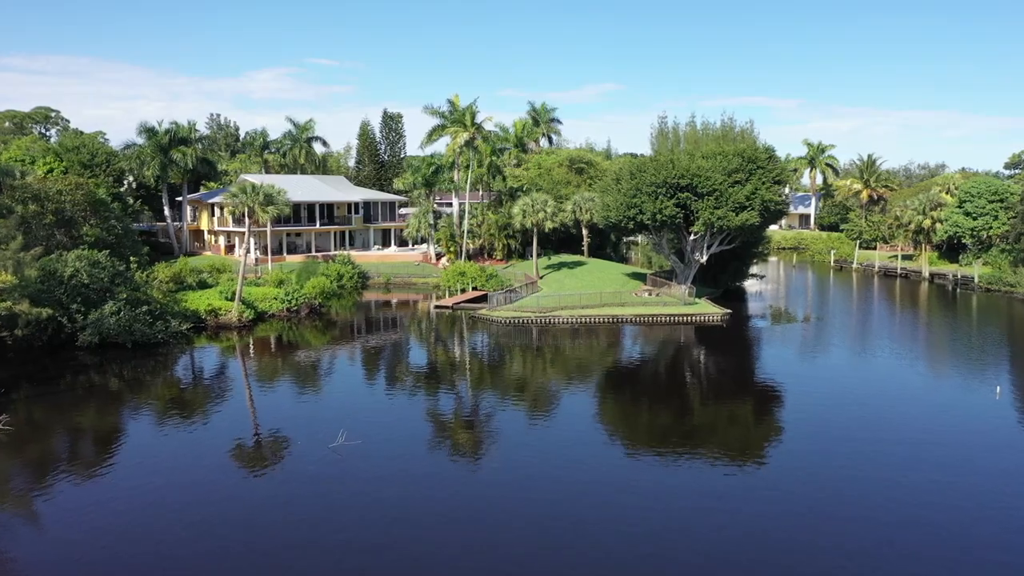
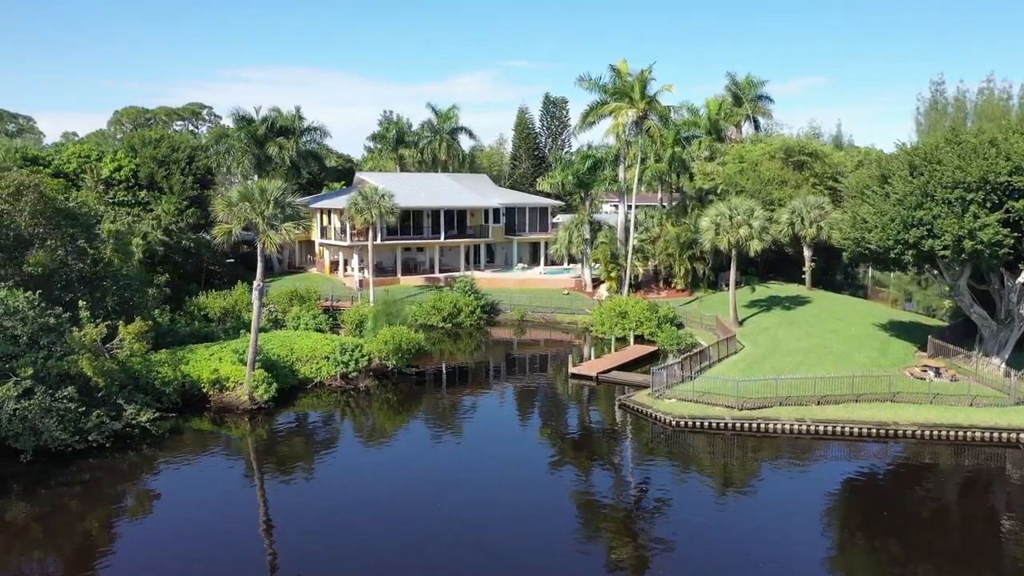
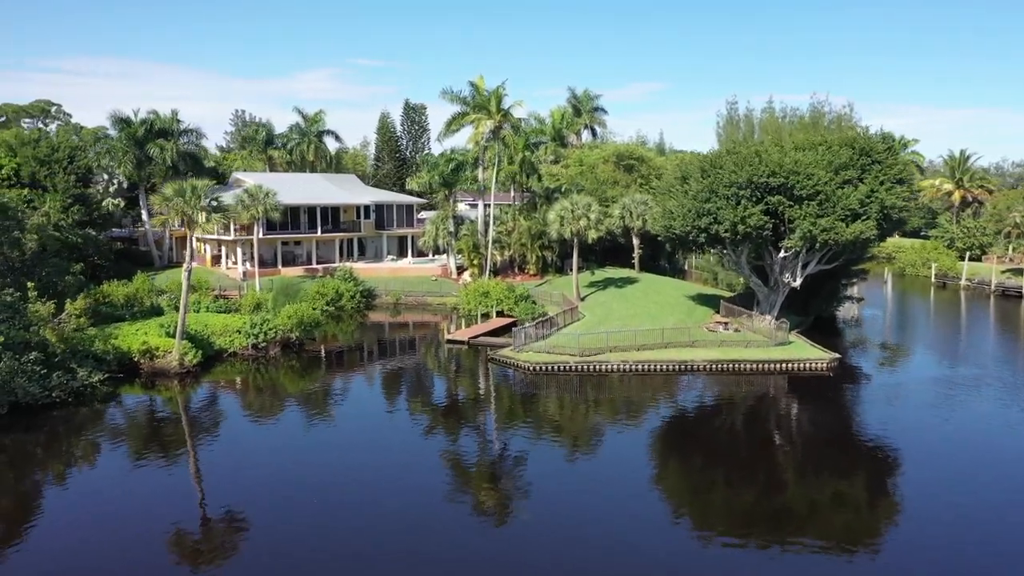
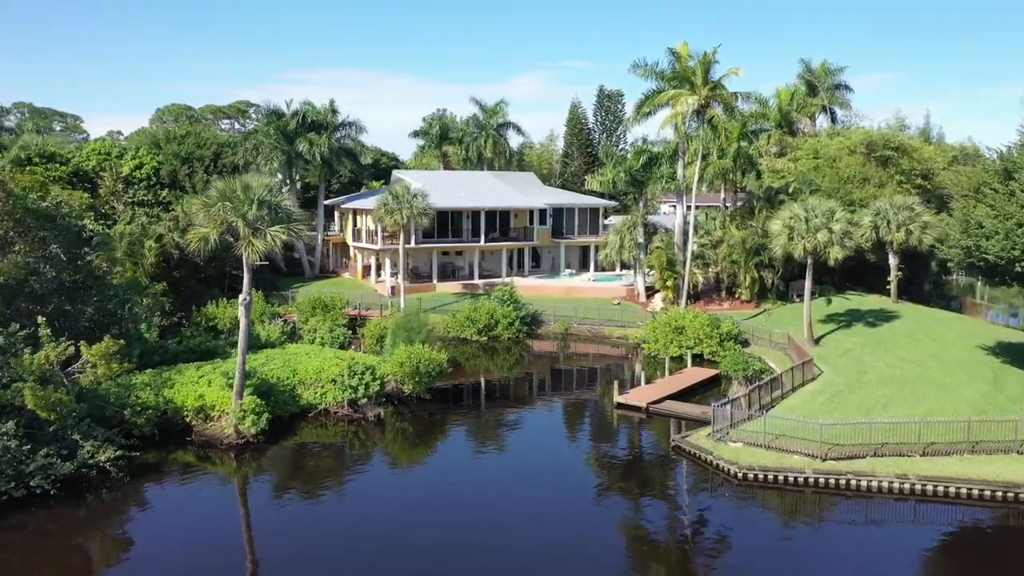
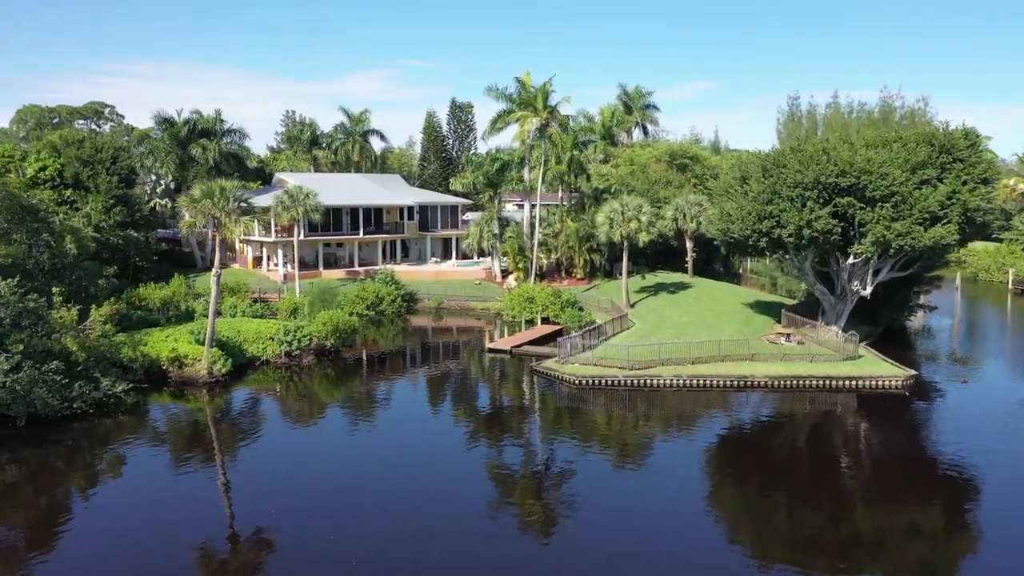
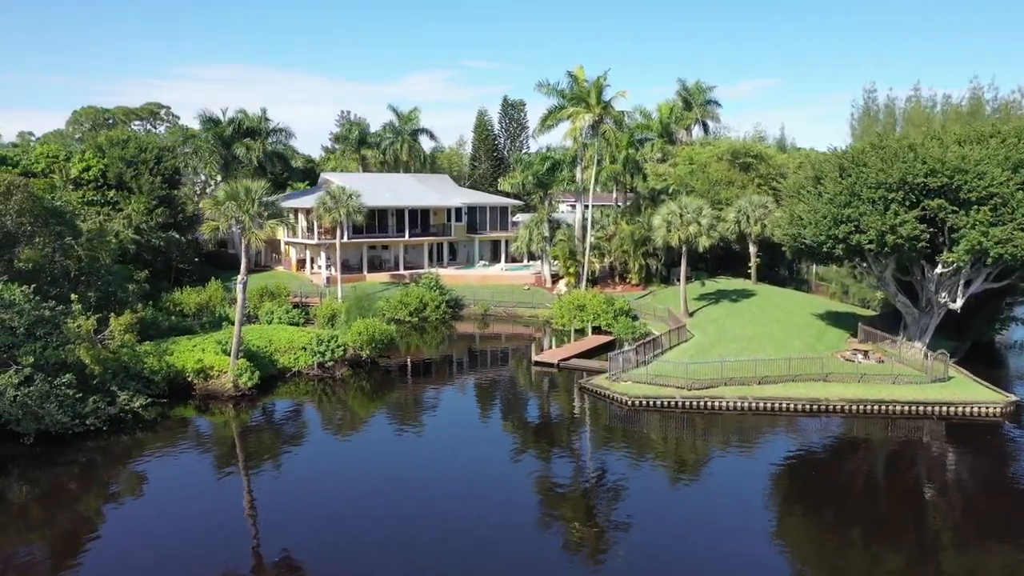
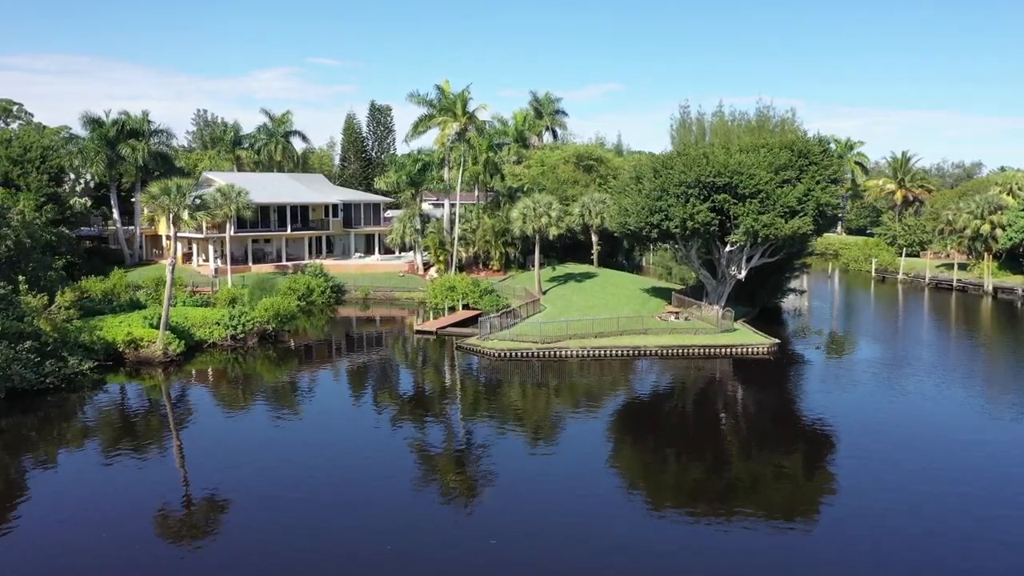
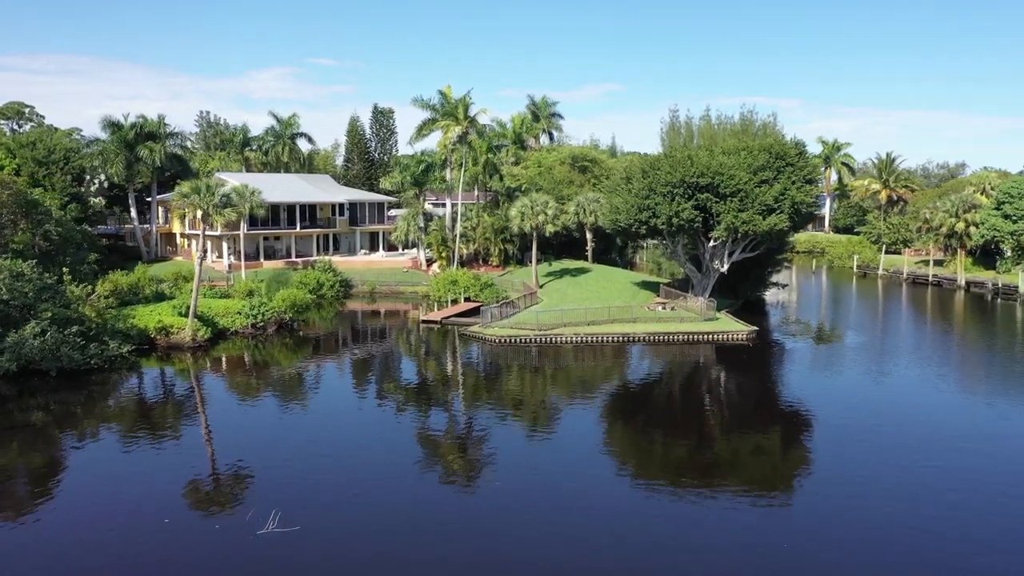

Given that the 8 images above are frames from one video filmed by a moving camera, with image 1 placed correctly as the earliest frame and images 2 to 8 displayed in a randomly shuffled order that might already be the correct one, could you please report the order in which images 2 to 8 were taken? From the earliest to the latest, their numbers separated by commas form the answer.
8, 7, 3, 5, 6, 2, 4
